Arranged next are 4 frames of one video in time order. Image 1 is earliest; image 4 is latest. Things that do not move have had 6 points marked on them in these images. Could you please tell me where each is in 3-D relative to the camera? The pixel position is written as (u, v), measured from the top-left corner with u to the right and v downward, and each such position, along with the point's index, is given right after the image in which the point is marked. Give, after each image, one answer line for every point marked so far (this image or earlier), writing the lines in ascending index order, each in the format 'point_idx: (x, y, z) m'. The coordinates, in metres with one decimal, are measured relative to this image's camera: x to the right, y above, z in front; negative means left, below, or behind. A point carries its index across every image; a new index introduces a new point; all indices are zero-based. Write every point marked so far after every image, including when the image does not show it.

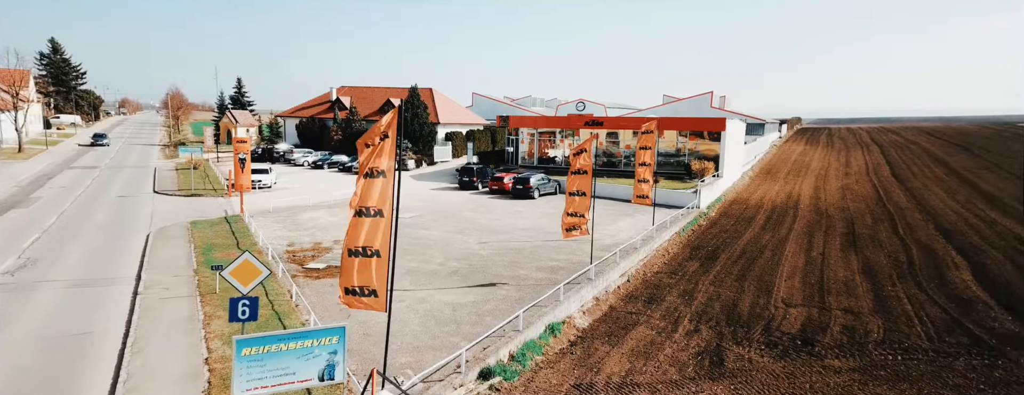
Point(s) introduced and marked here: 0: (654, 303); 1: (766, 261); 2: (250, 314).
0: (+3.3, -2.5, +14.4) m
1: (+7.3, -1.8, +17.8) m
2: (-3.2, -1.4, +7.6) m
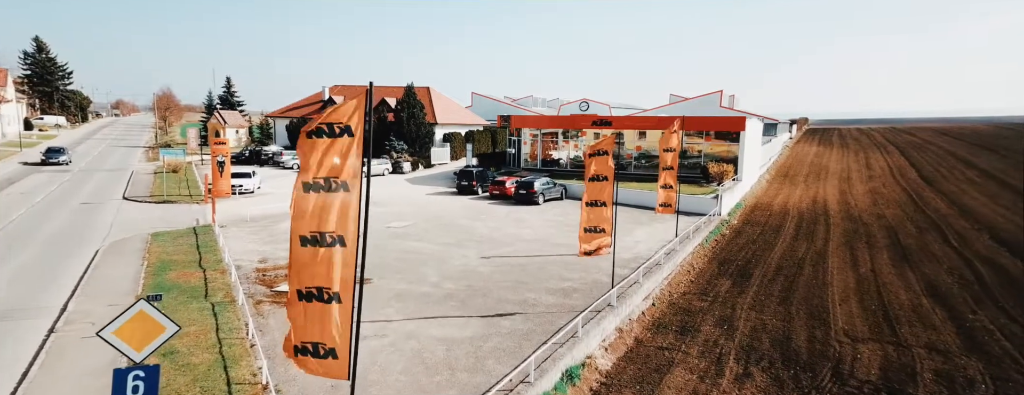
0: (+3.4, -2.7, +12.1) m
1: (+7.4, -2.1, +15.5) m
2: (-3.1, -1.6, +5.2) m
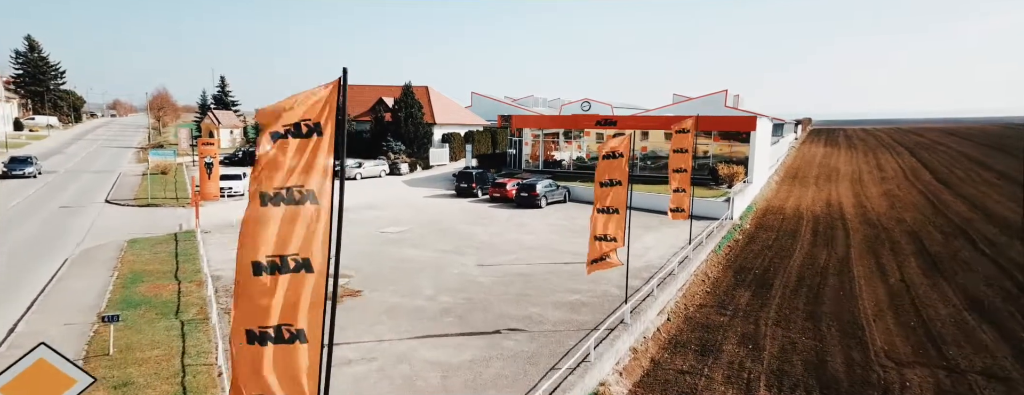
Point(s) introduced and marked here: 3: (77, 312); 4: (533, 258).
0: (+3.5, -2.8, +10.9) m
1: (+7.5, -2.2, +14.3) m
2: (-3.1, -1.7, +4.1) m
3: (-7.6, -2.0, +10.7) m
4: (+0.6, -1.7, +17.0) m
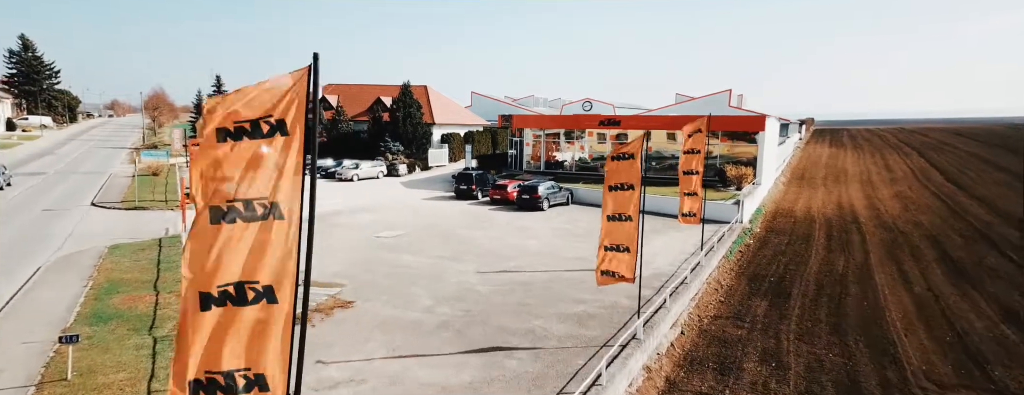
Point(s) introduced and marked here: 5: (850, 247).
0: (+3.5, -2.9, +10.1) m
1: (+7.5, -2.3, +13.5) m
2: (-3.0, -1.8, +3.2) m
3: (-7.5, -2.1, +9.8) m
4: (+0.6, -1.8, +16.1) m
5: (+10.5, -1.5, +19.1) m
